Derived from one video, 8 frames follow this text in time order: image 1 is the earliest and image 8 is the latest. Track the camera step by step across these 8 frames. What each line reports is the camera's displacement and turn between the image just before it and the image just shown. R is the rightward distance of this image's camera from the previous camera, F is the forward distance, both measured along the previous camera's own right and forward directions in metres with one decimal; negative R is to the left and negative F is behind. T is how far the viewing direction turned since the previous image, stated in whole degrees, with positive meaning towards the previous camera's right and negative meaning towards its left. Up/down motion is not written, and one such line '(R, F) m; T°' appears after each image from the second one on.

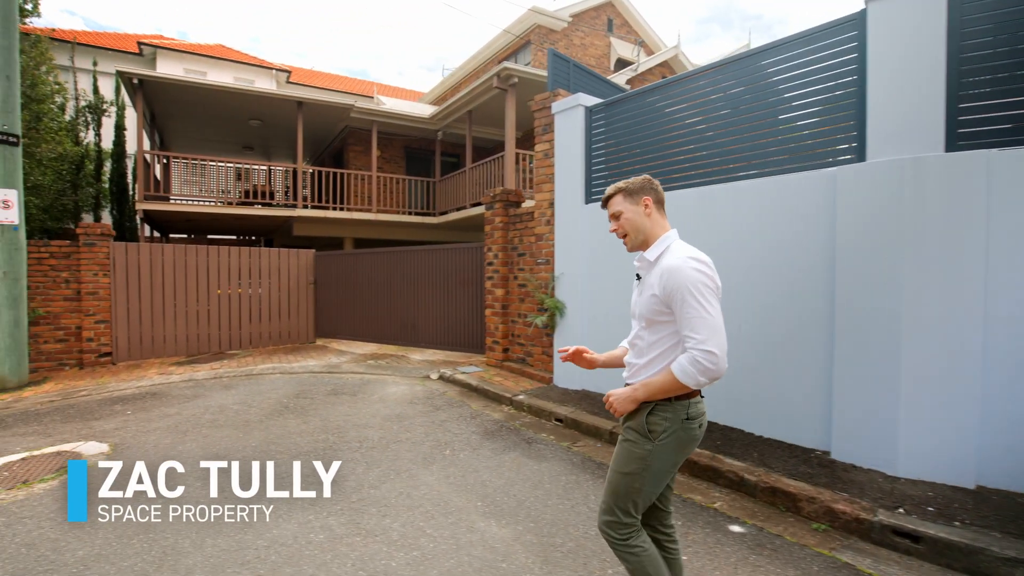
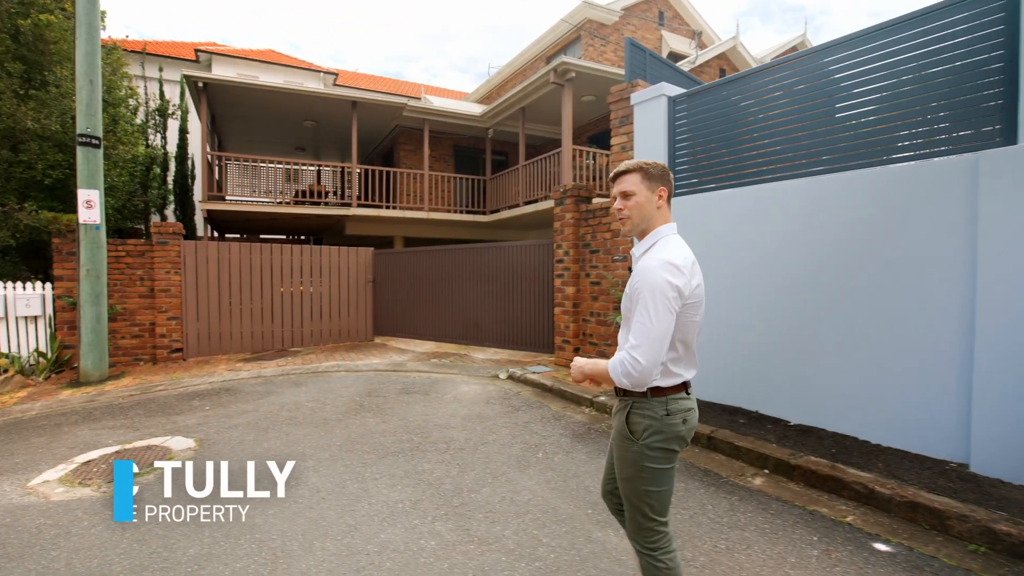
(-0.5, +0.1) m; -4°
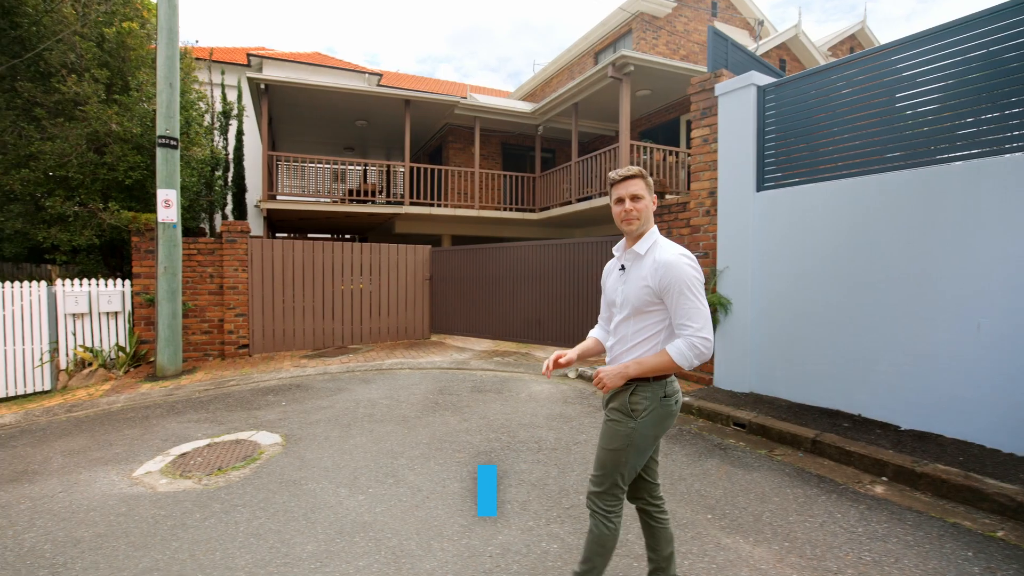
(-0.5, +0.1) m; -3°
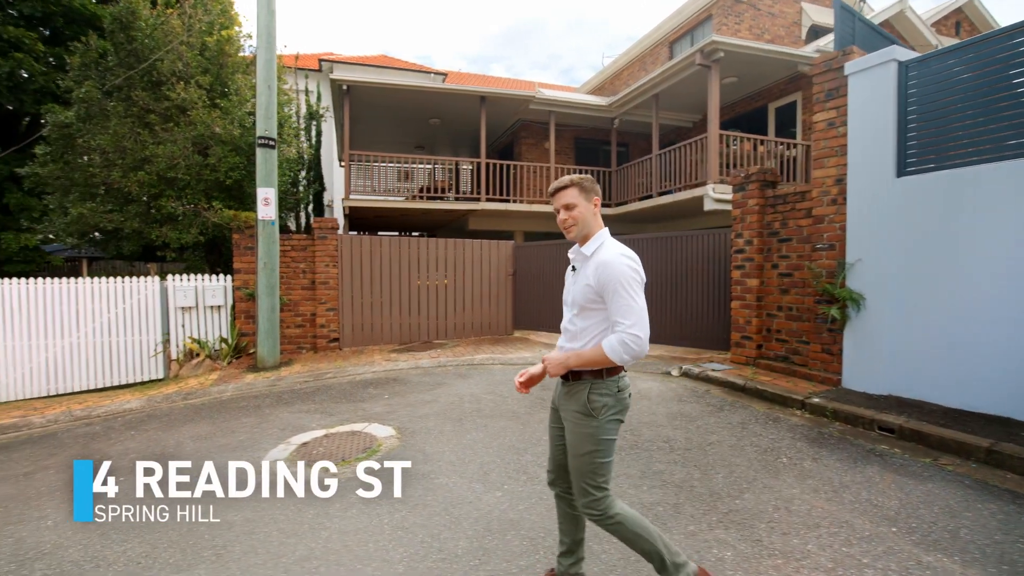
(-0.6, +0.1) m; -6°
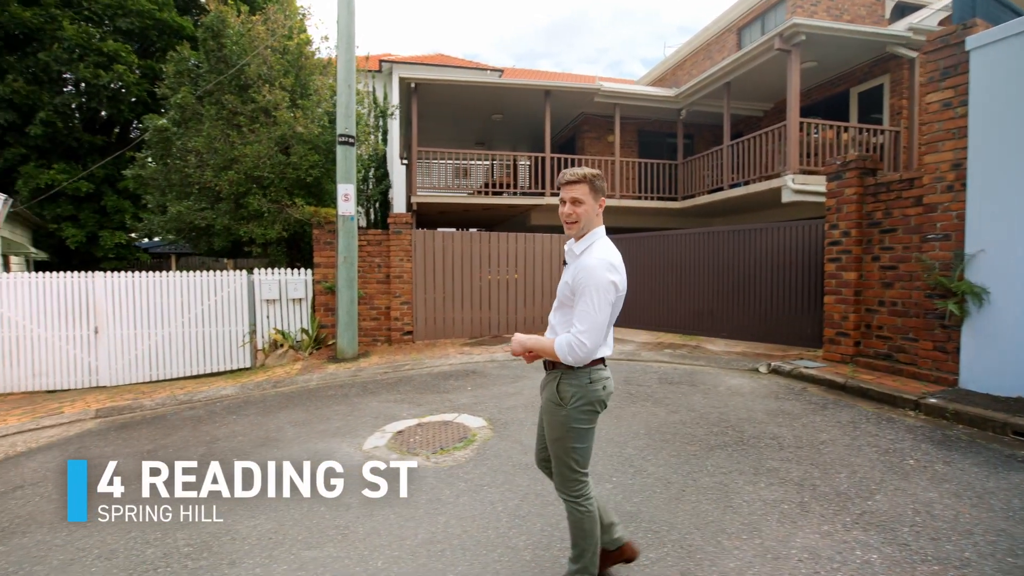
(-0.4, 0.0) m; -5°
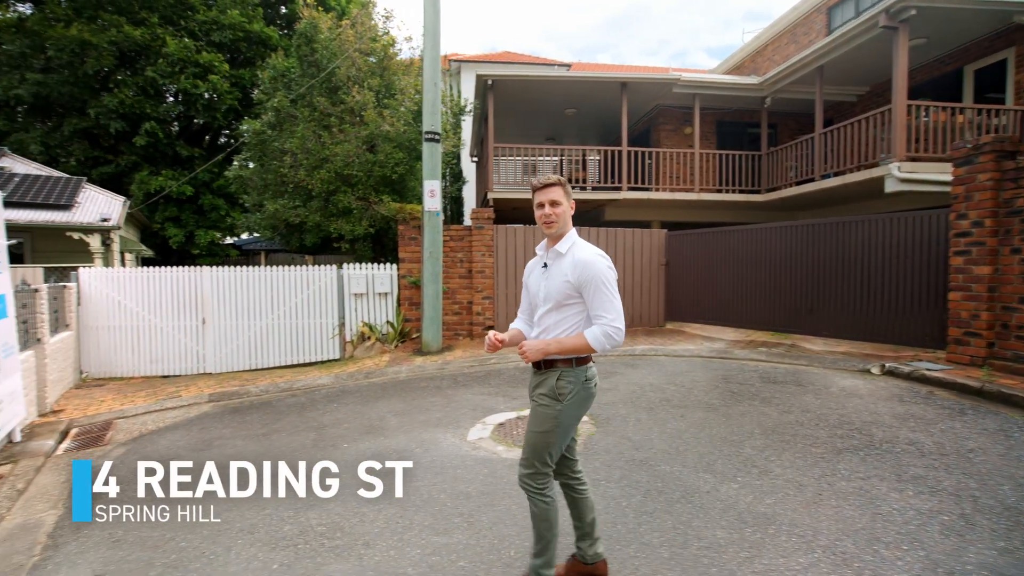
(-0.4, 0.0) m; -6°
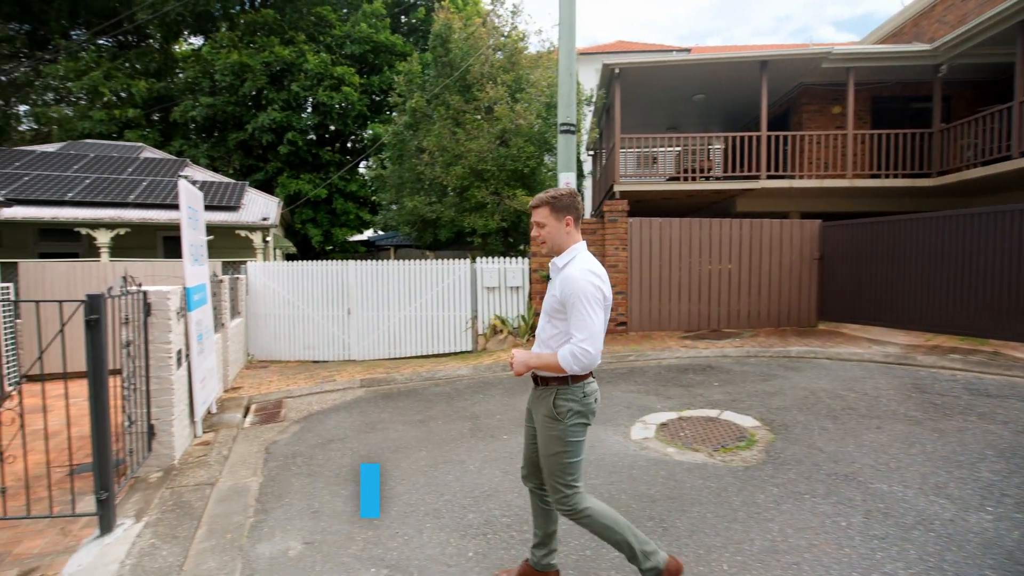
(-0.6, +0.1) m; -11°
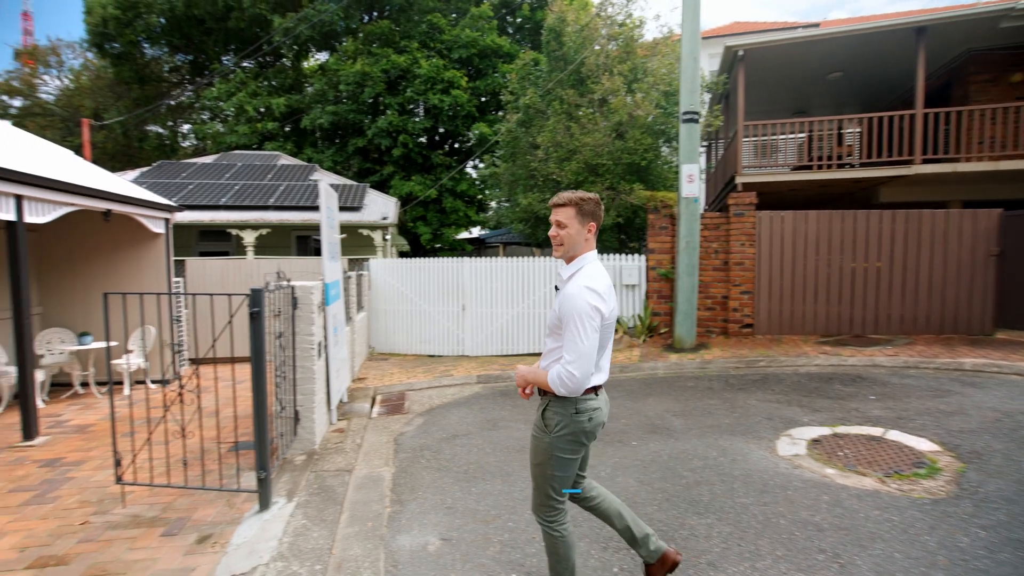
(-0.3, +0.1) m; -11°
